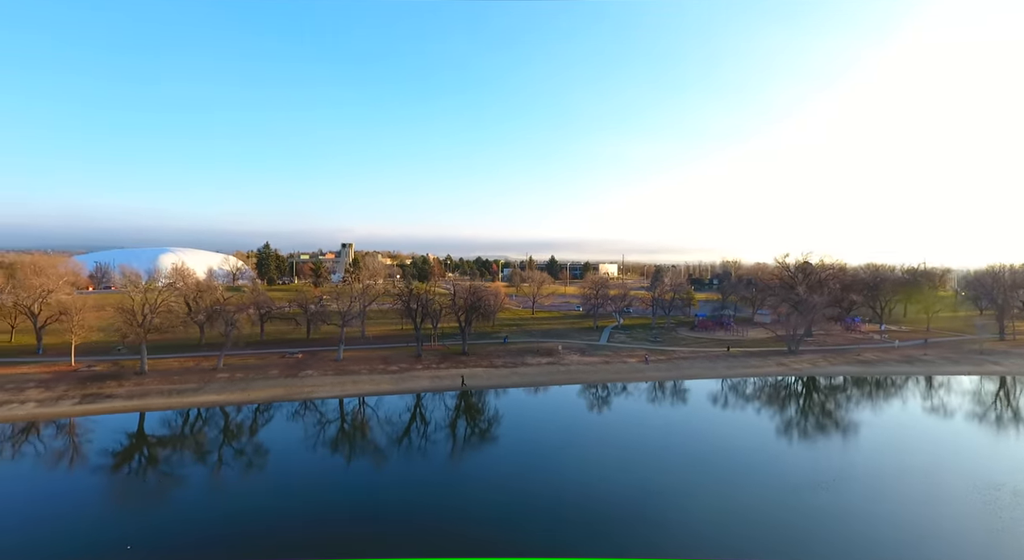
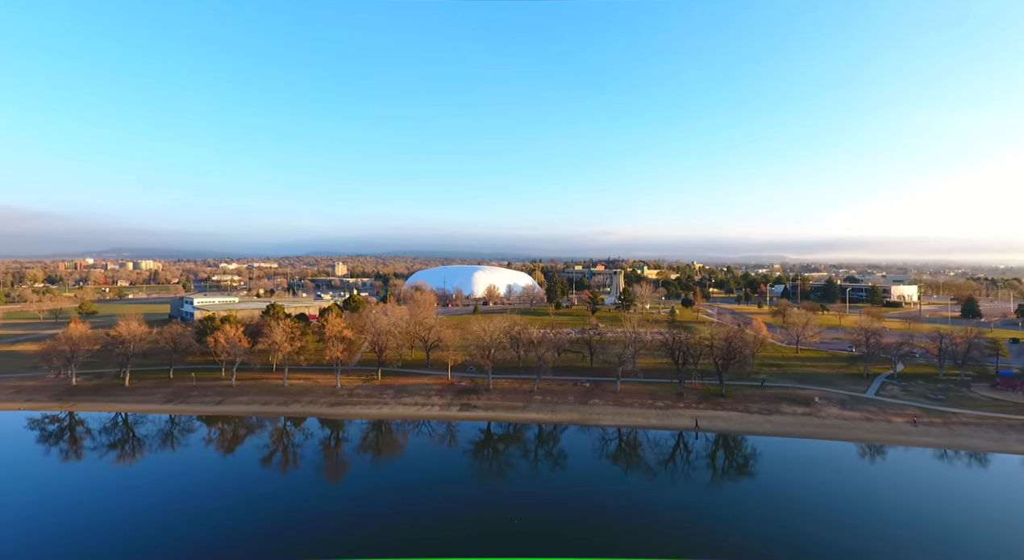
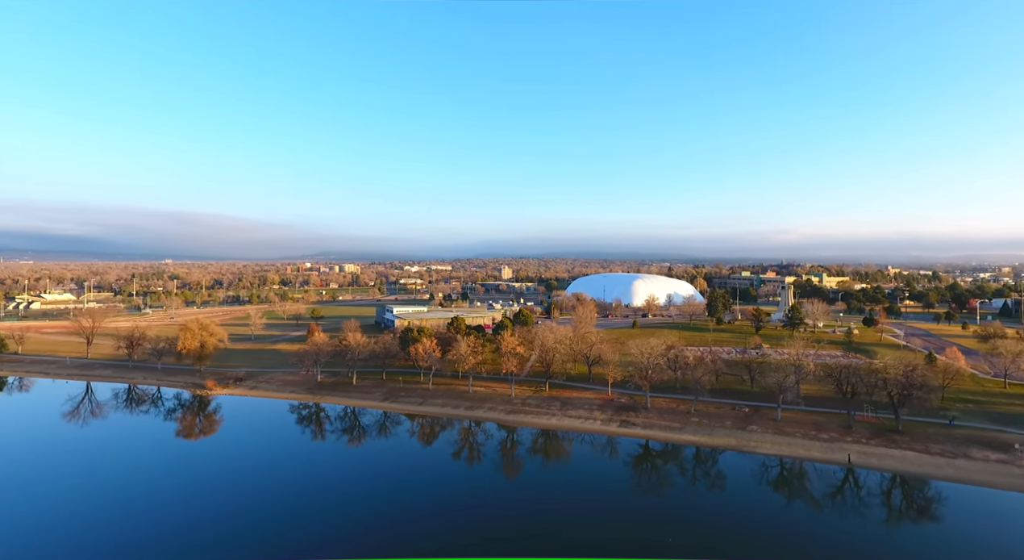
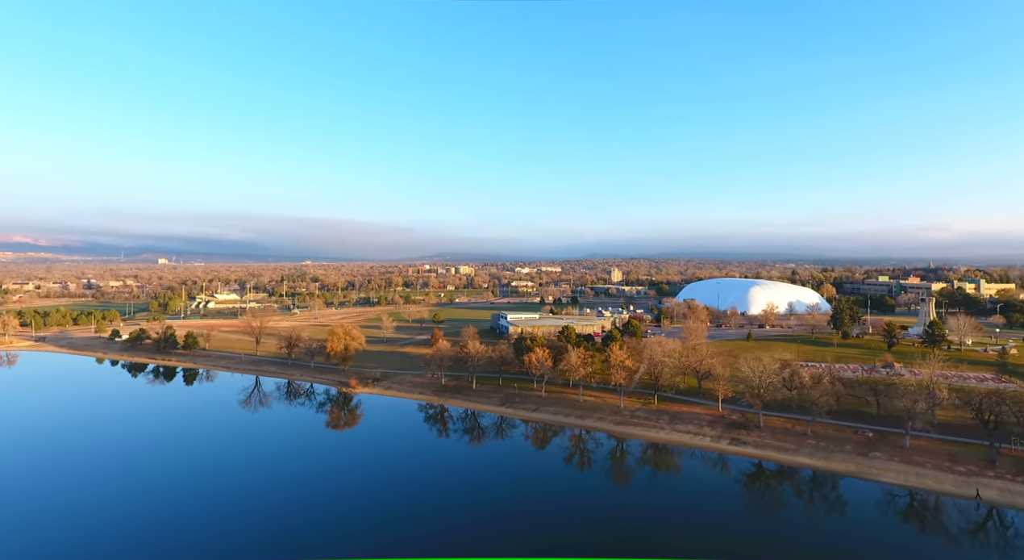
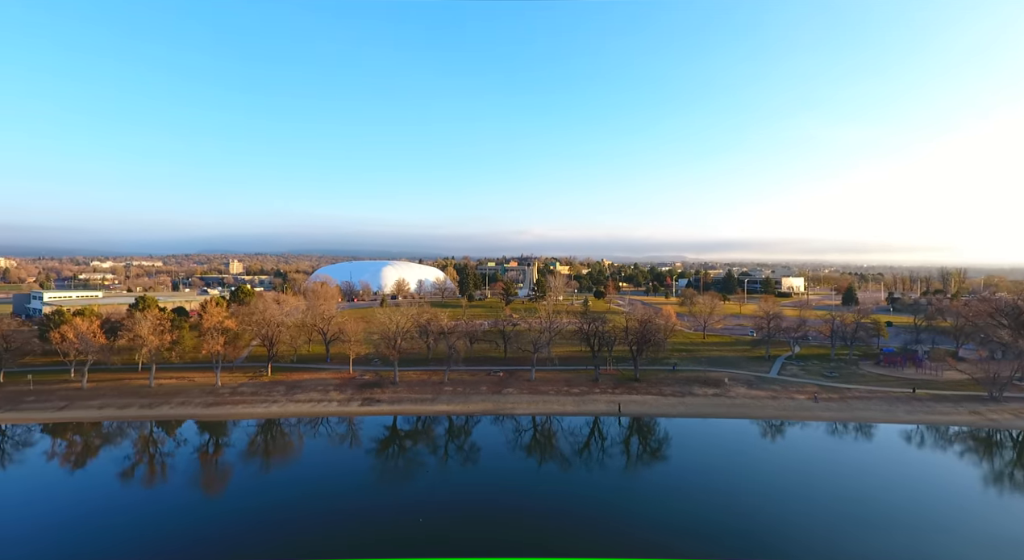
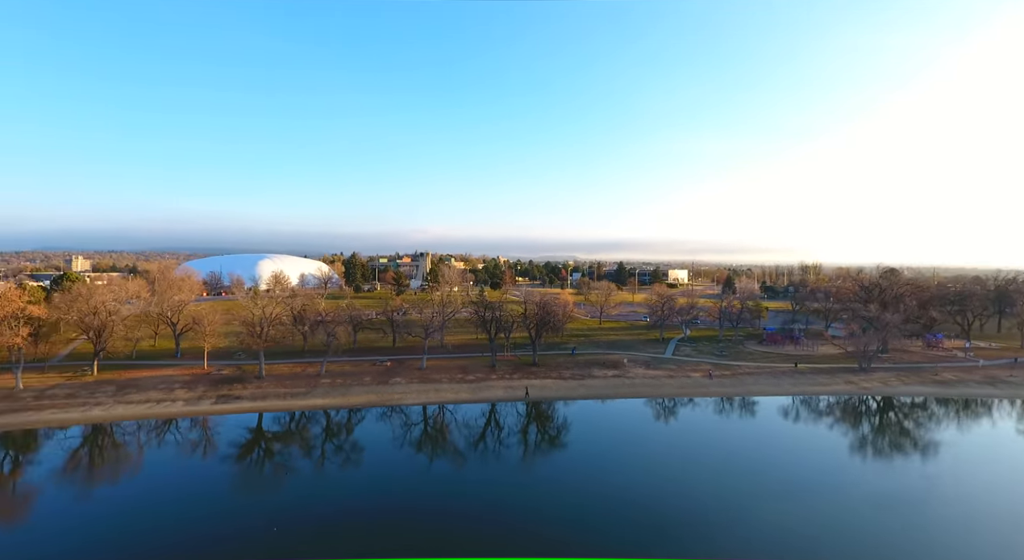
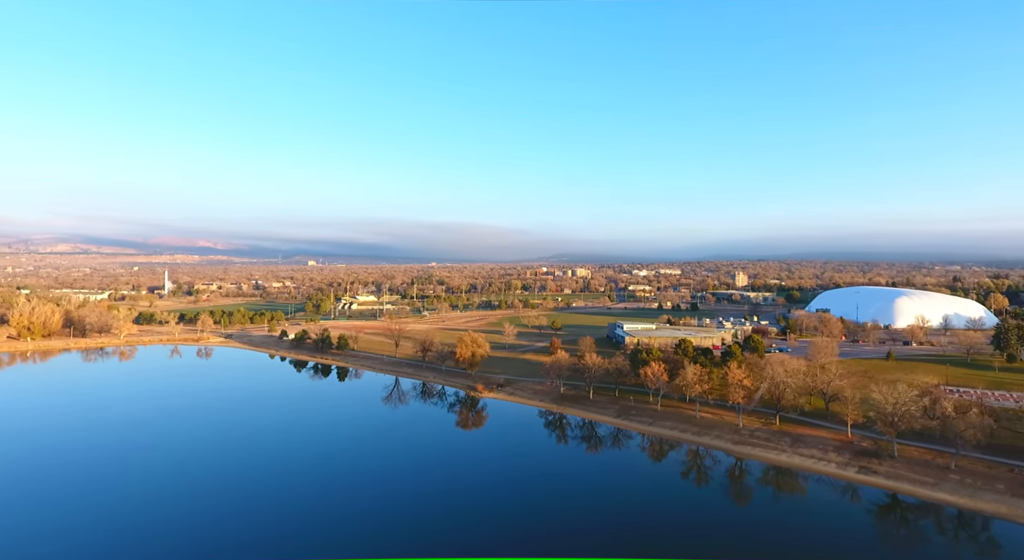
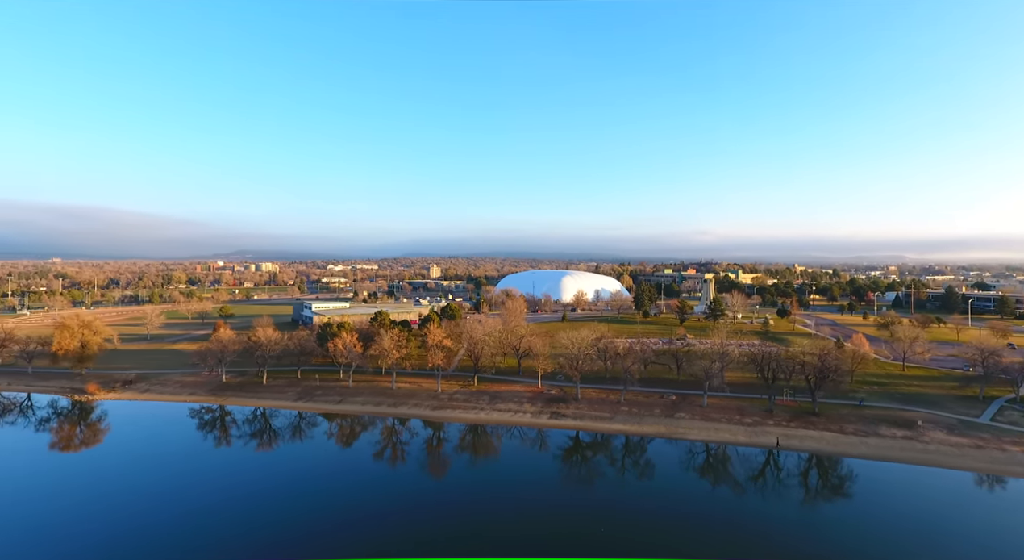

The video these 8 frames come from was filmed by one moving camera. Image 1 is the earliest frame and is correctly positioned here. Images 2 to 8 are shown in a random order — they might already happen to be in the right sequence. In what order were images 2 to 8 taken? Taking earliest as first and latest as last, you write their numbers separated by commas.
6, 5, 2, 8, 3, 4, 7
